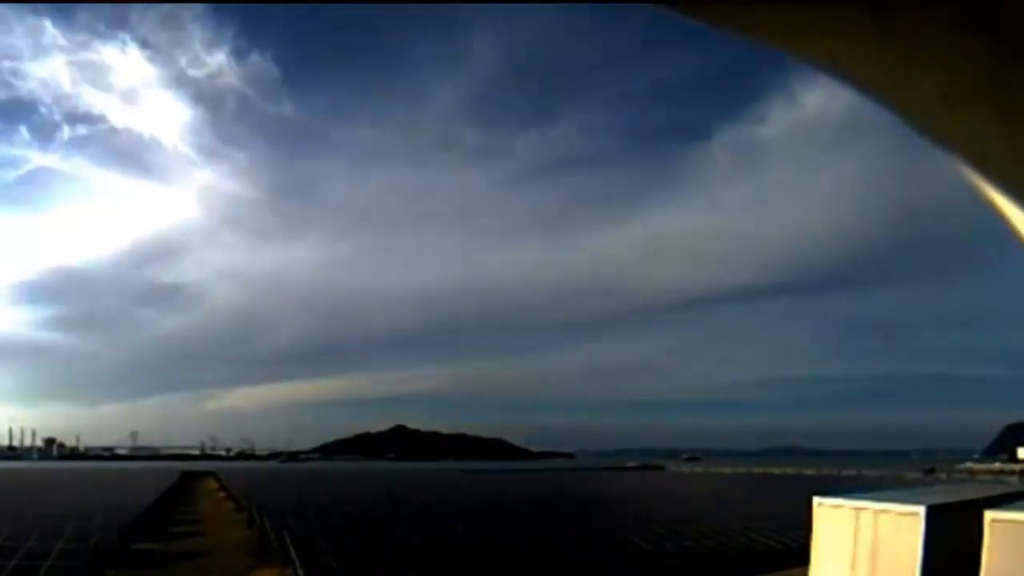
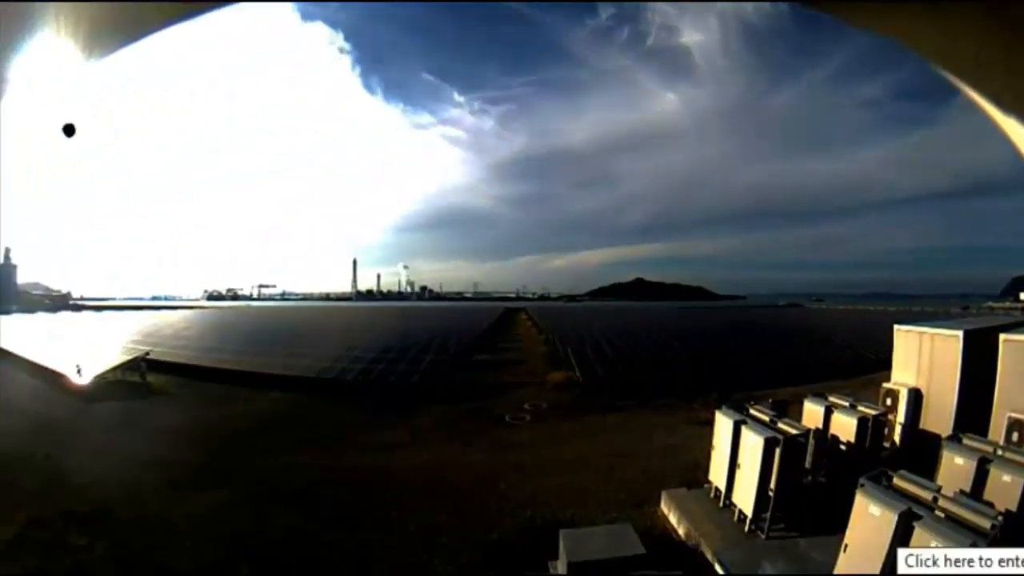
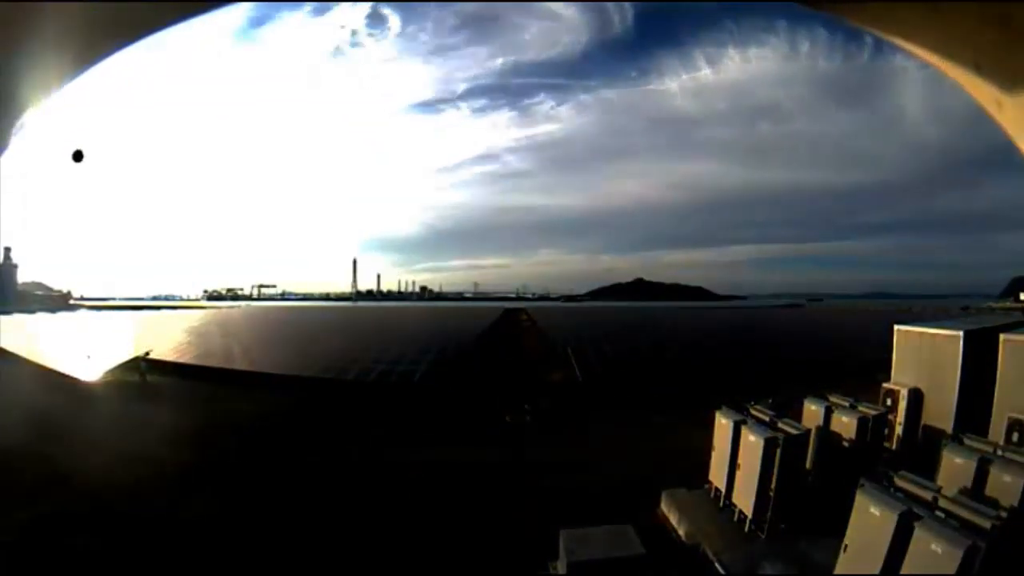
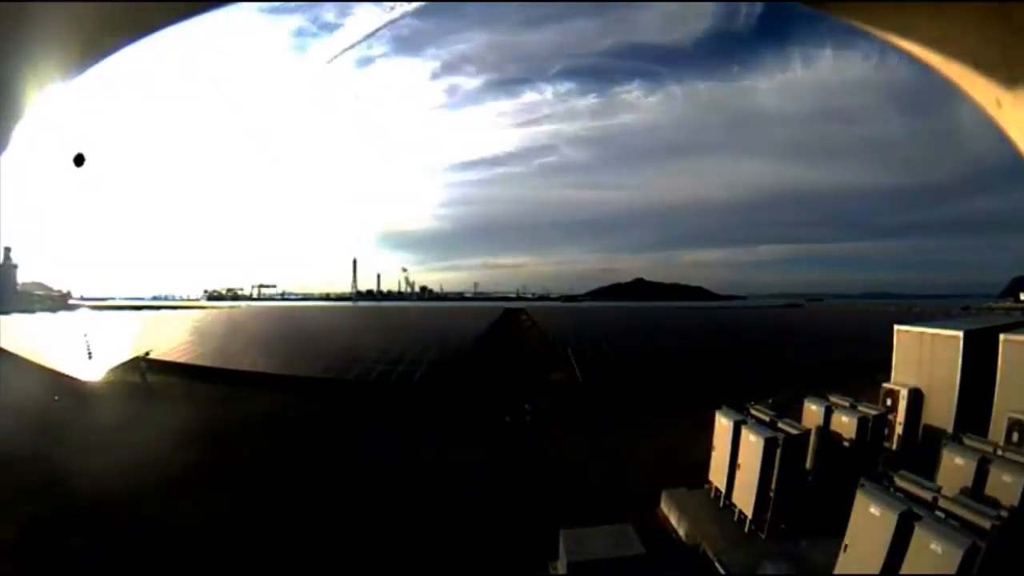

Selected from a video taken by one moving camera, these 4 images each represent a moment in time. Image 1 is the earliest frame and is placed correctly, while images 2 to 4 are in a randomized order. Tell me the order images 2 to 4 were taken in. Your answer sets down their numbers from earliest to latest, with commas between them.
2, 3, 4
